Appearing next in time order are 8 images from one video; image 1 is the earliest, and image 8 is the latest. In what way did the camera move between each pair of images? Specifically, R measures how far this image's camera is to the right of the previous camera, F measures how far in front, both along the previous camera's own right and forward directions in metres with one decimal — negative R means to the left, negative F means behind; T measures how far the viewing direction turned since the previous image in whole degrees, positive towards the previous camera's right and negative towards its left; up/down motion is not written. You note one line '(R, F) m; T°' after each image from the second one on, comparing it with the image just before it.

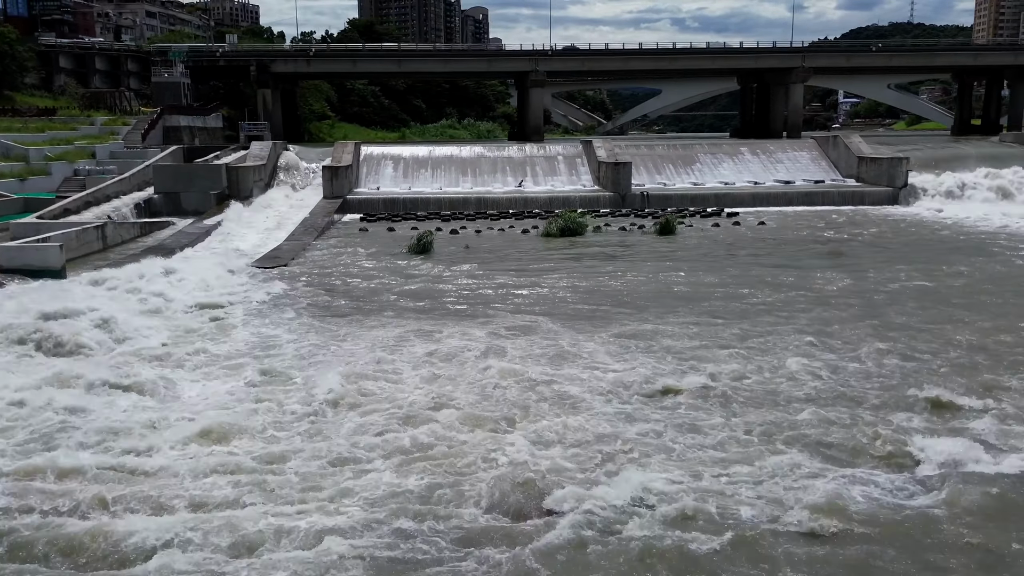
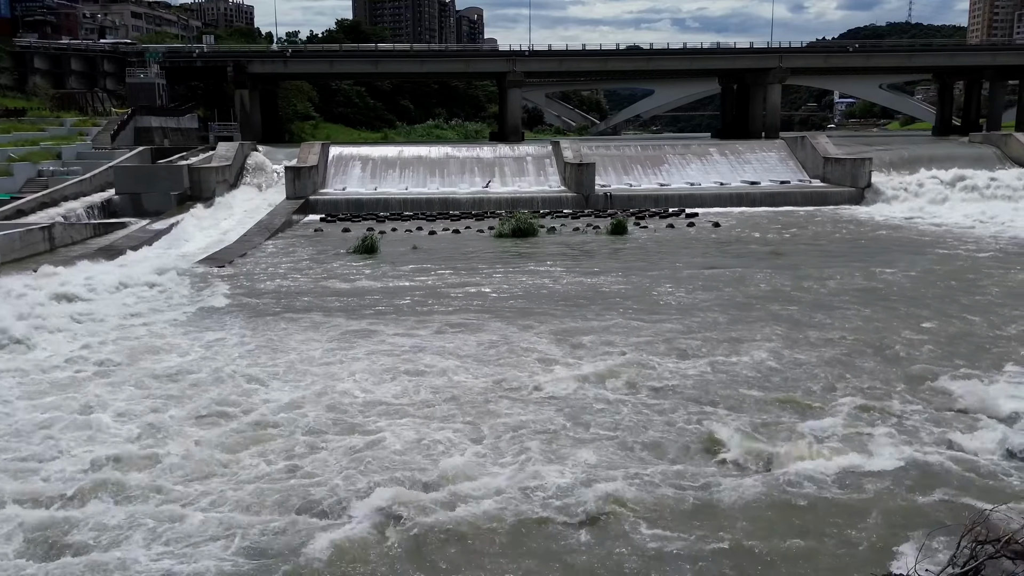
(+0.8, -0.1) m; 0°
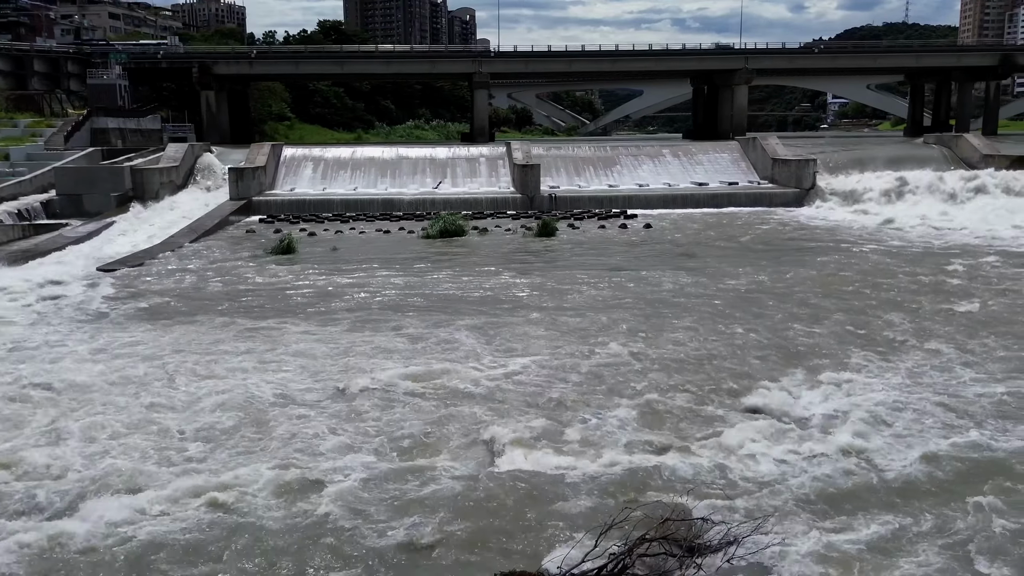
(+1.2, -0.1) m; 0°
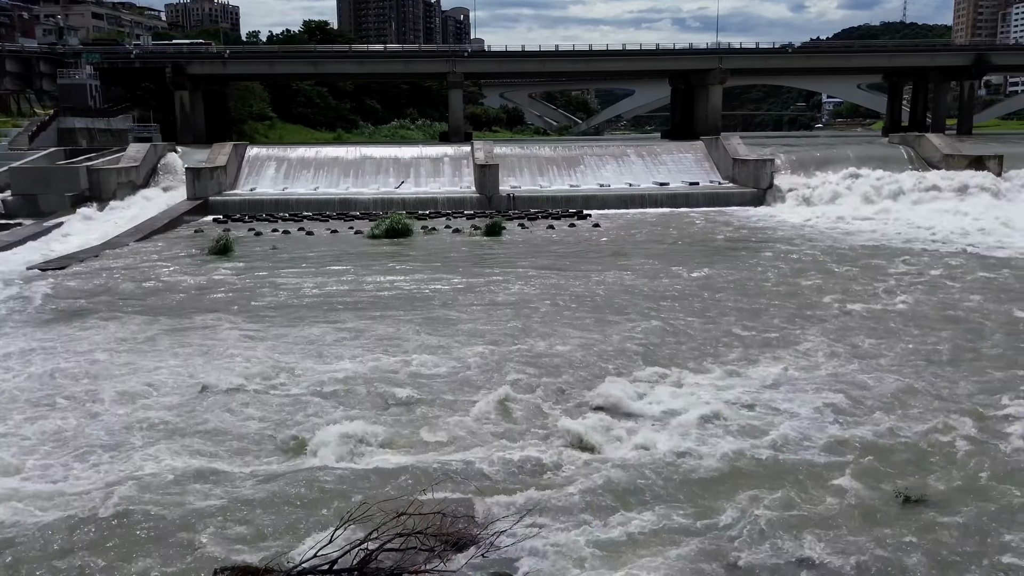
(+0.9, -0.1) m; 0°
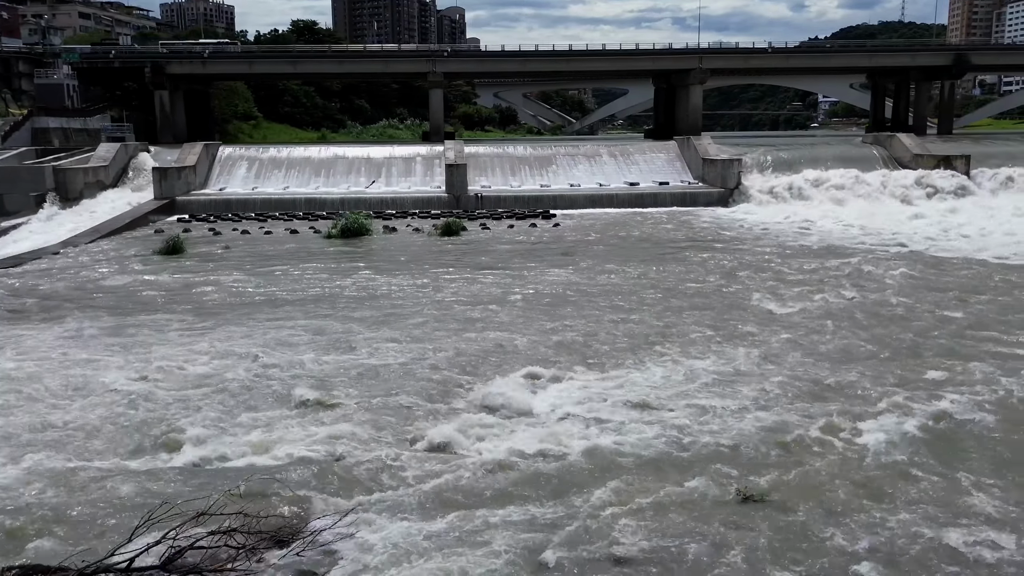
(+0.7, 0.0) m; 0°
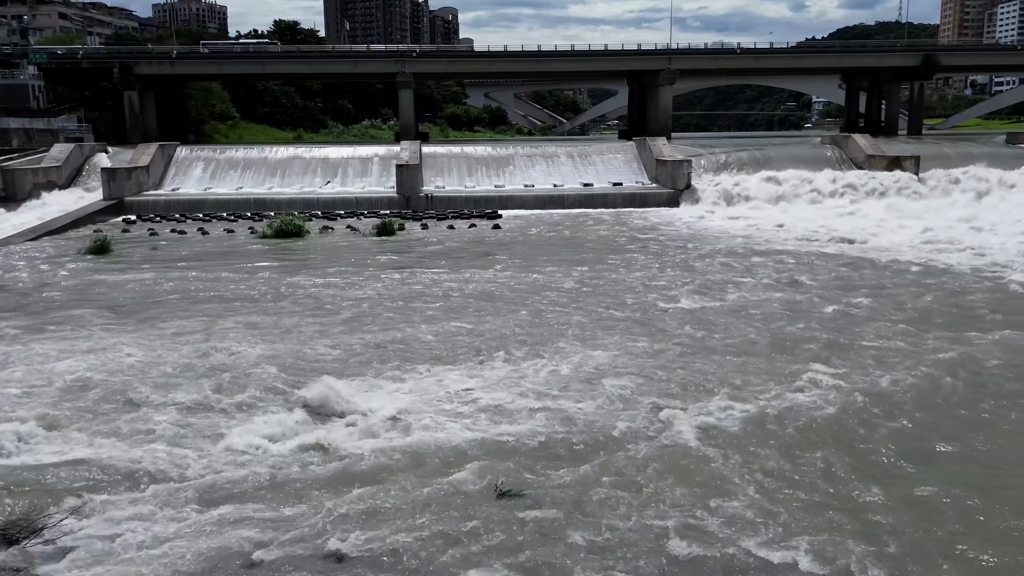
(+1.1, -0.1) m; 0°
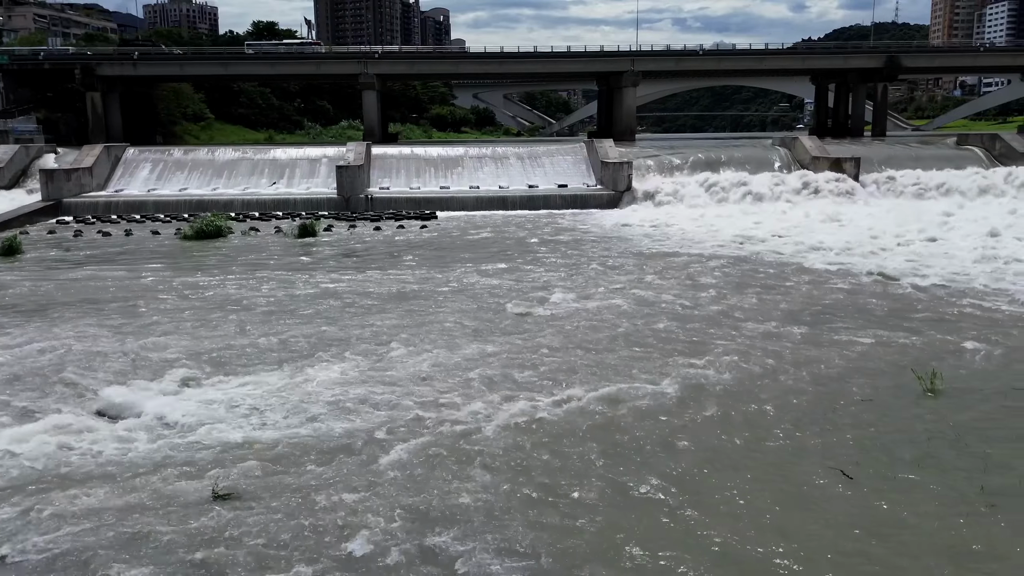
(+1.3, 0.0) m; 0°
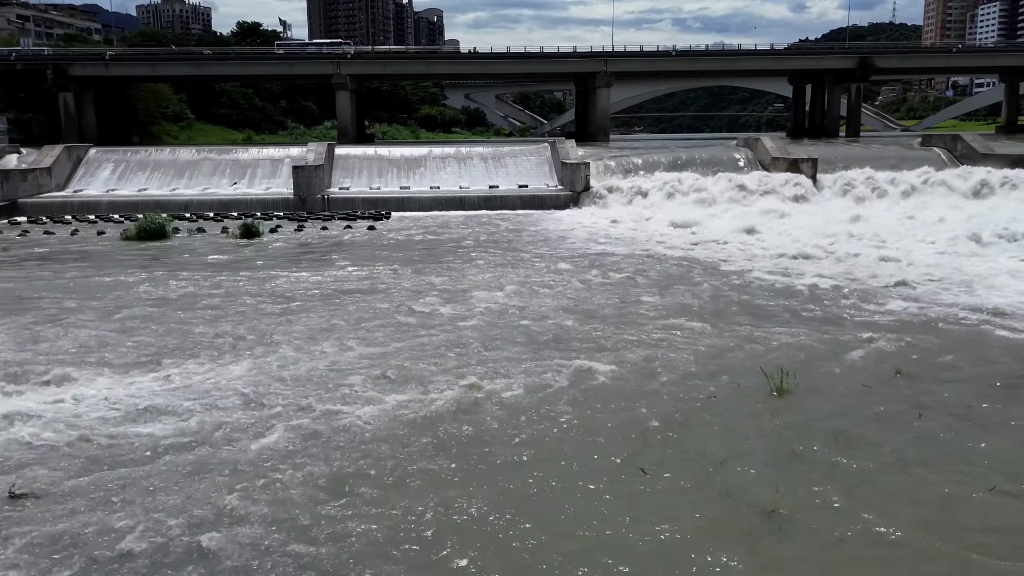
(+0.9, 0.0) m; 0°
